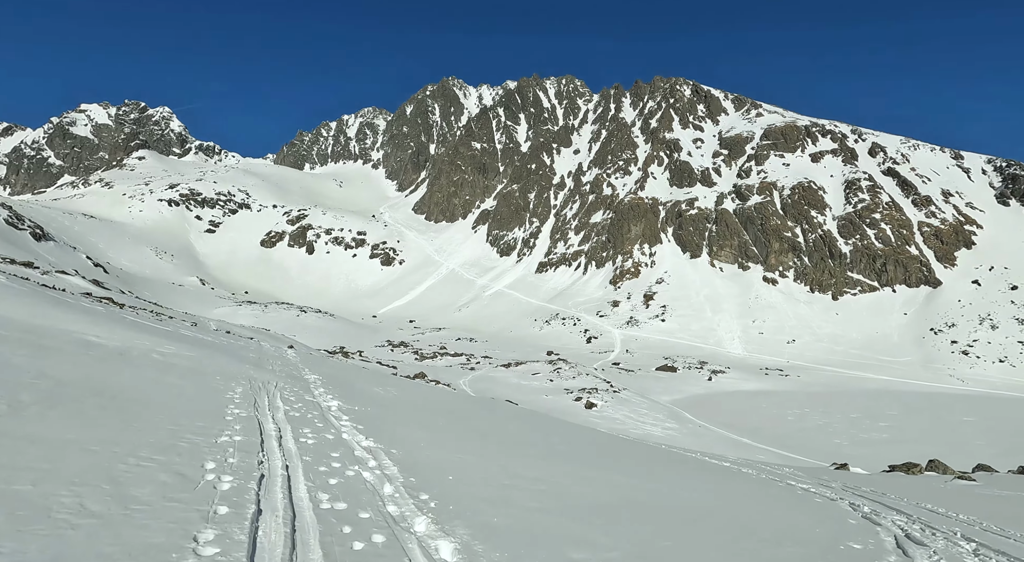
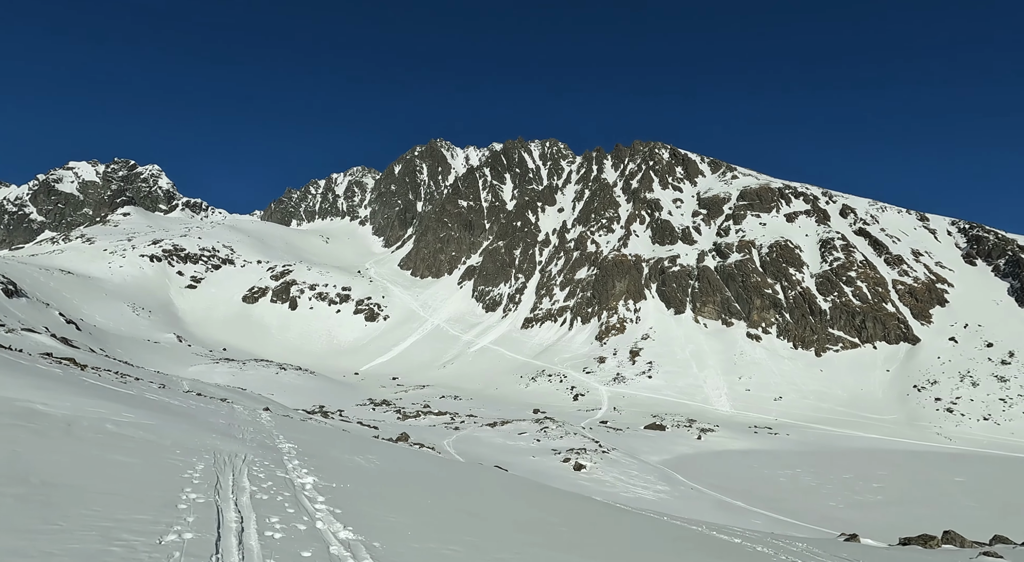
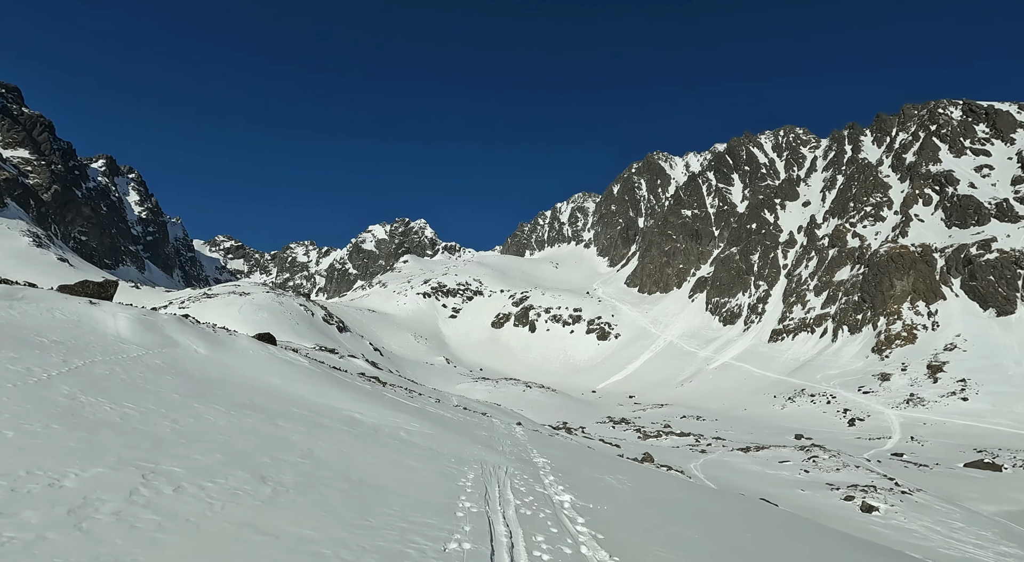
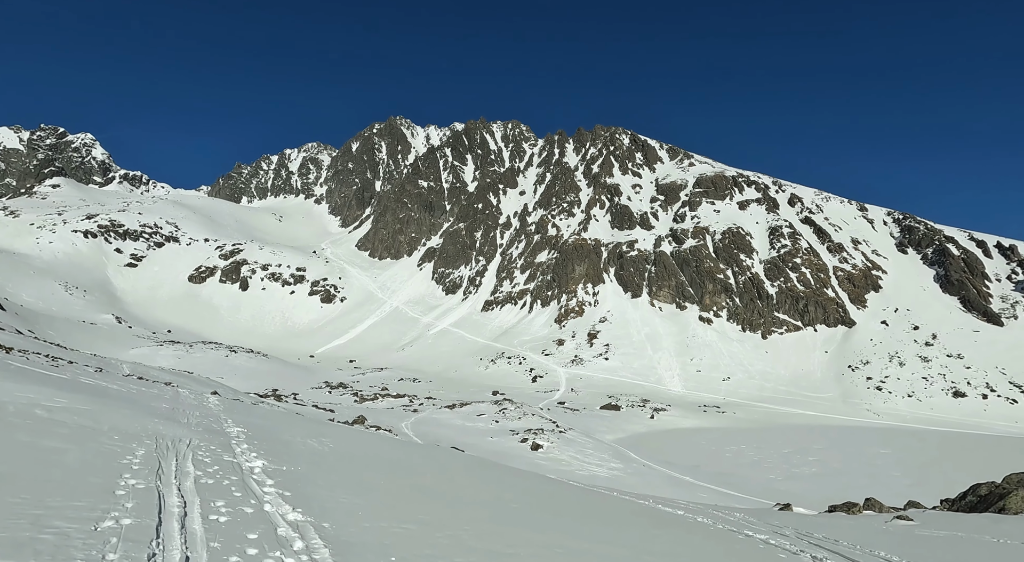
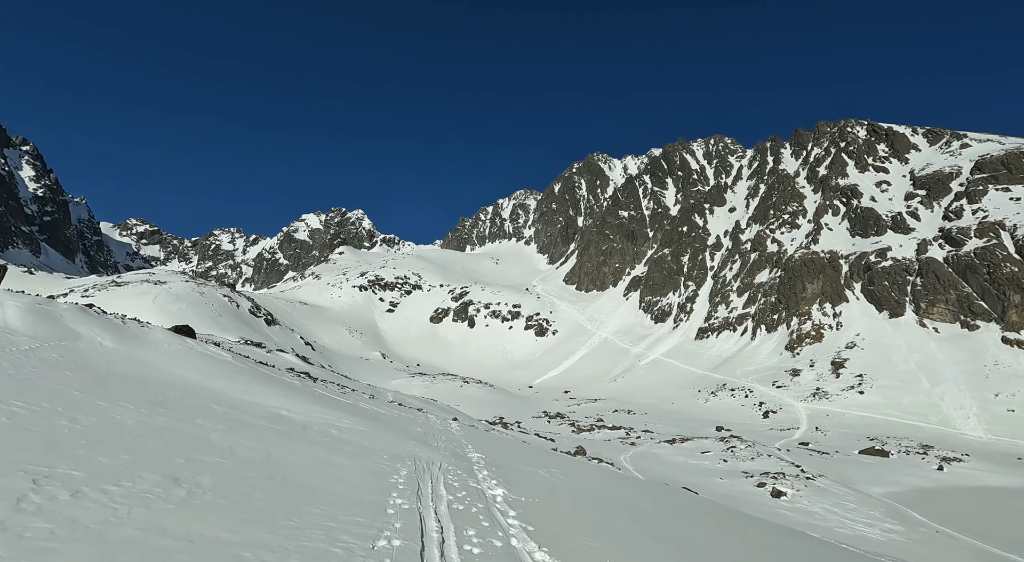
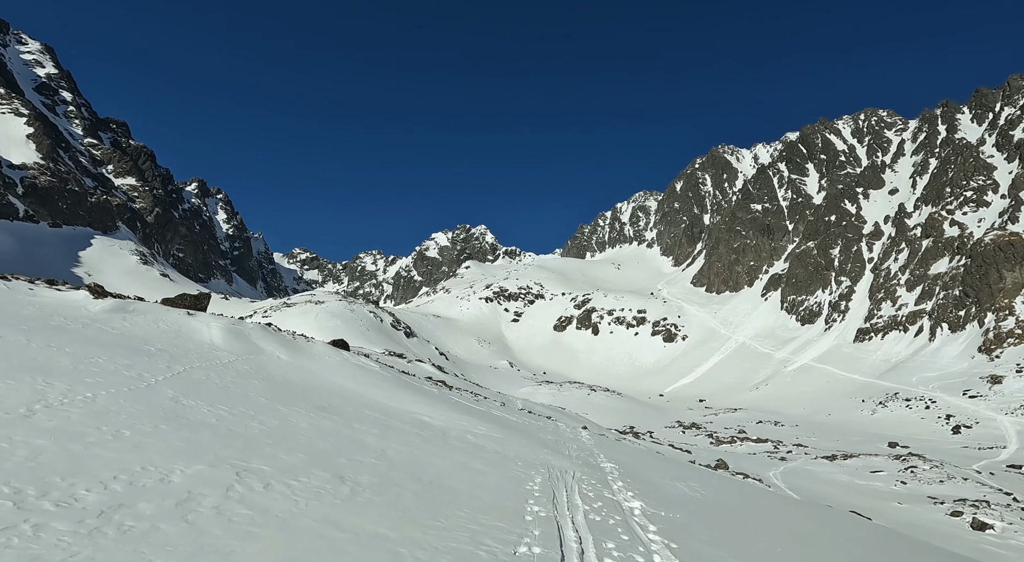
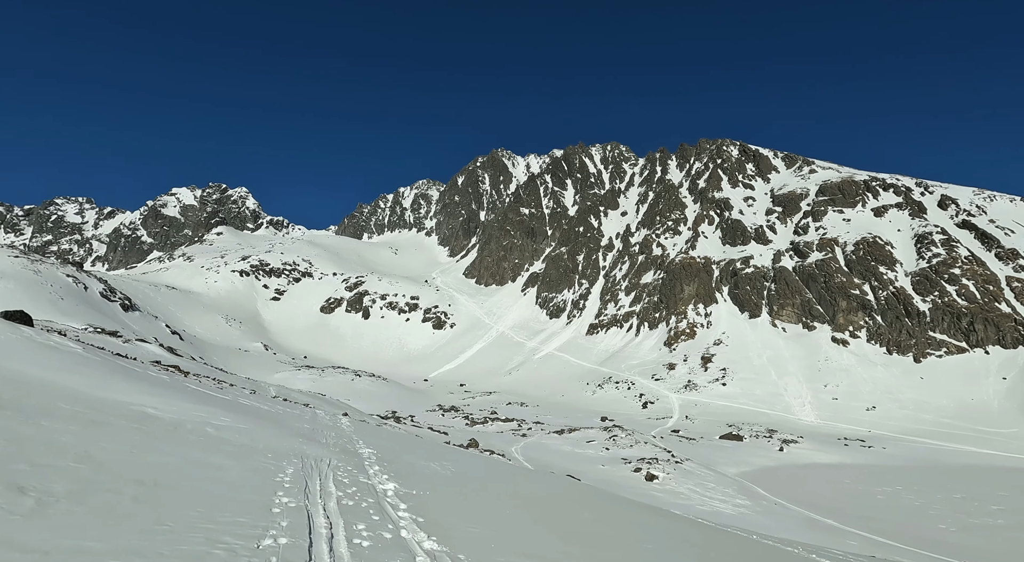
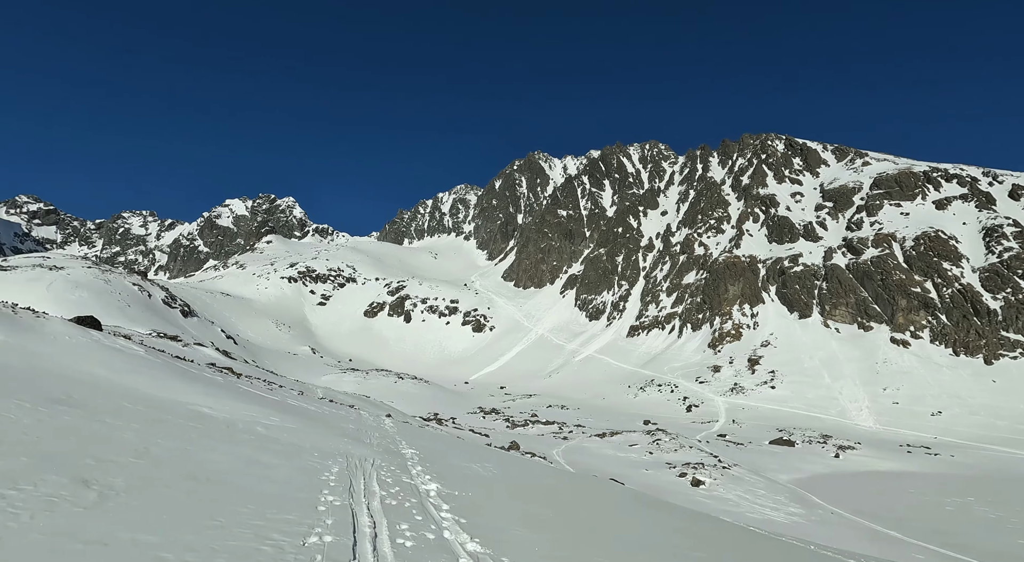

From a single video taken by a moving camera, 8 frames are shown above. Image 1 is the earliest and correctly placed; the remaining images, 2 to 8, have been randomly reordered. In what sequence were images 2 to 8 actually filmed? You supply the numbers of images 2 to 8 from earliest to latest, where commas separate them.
4, 2, 7, 8, 5, 3, 6
